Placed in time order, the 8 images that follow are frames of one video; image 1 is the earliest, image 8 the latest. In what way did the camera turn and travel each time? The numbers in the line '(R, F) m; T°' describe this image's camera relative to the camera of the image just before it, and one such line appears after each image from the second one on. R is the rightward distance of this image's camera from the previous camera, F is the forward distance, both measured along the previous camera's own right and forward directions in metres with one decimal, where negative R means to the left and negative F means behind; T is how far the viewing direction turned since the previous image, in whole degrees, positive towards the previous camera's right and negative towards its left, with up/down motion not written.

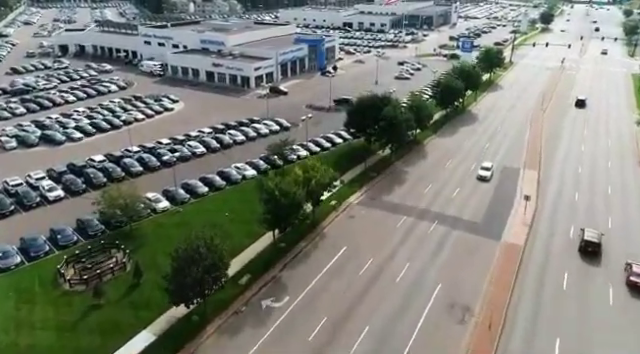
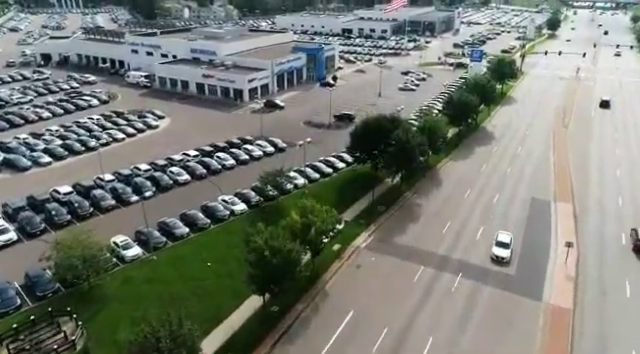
(-0.1, +5.7) m; 0°
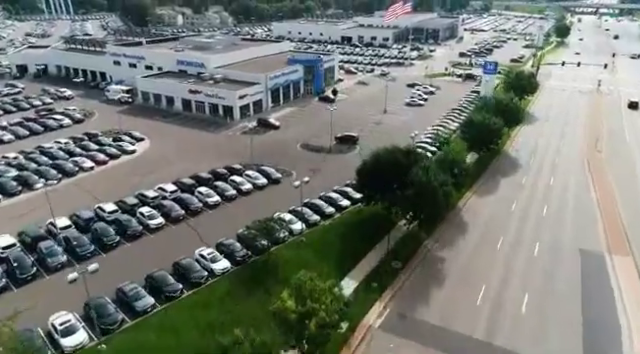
(-0.2, +6.9) m; 0°
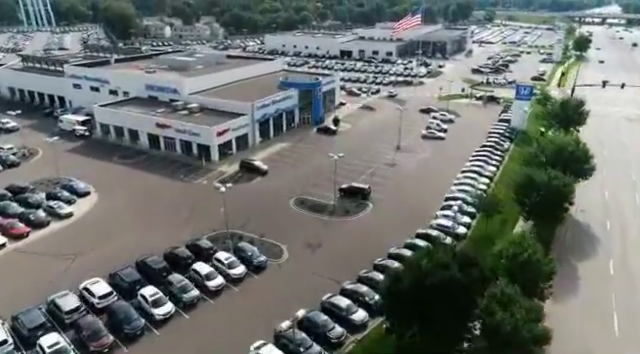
(-0.3, +12.4) m; 0°
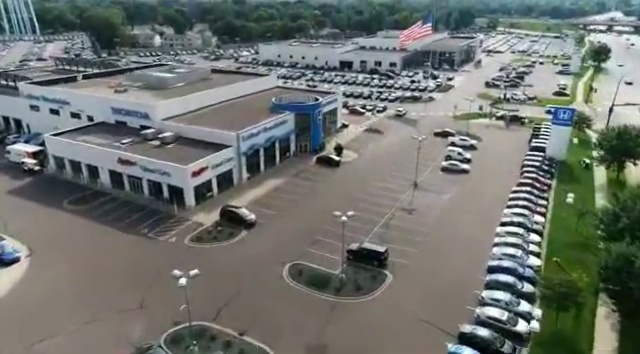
(-0.3, +9.6) m; 0°
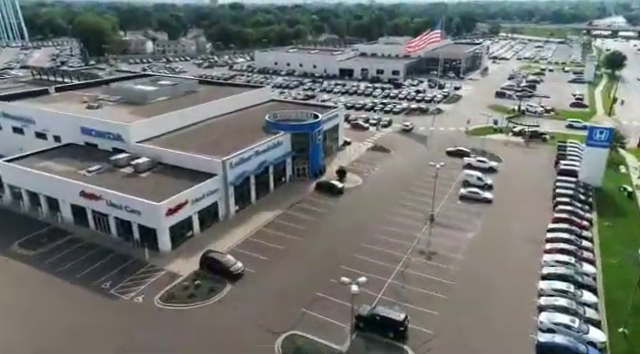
(-0.2, +6.5) m; 0°
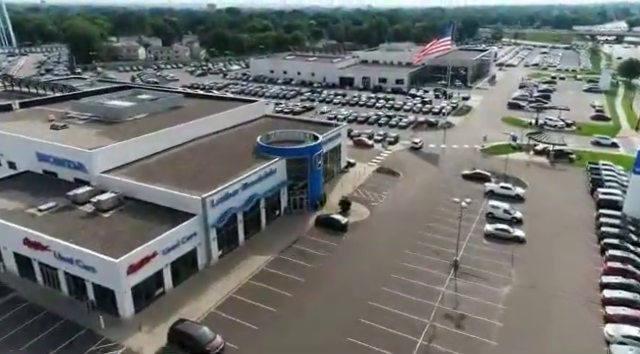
(-0.2, +6.6) m; 0°
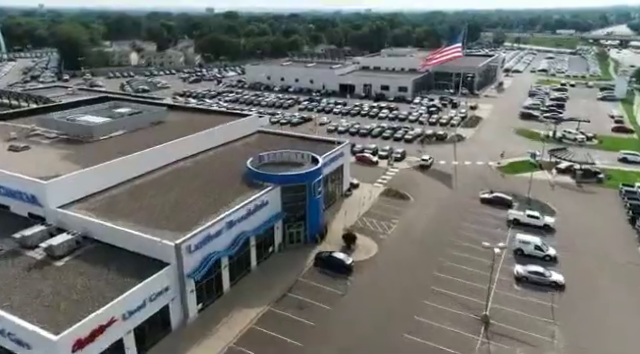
(-0.1, +5.6) m; 0°
